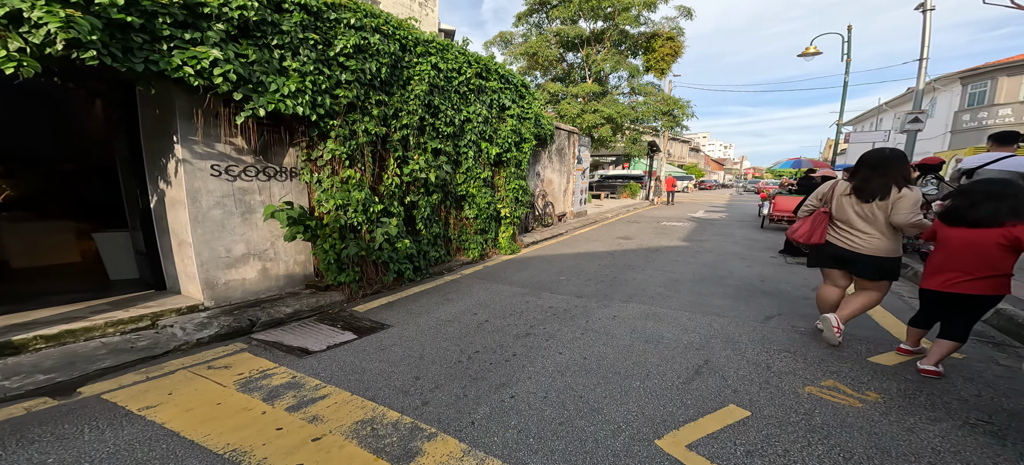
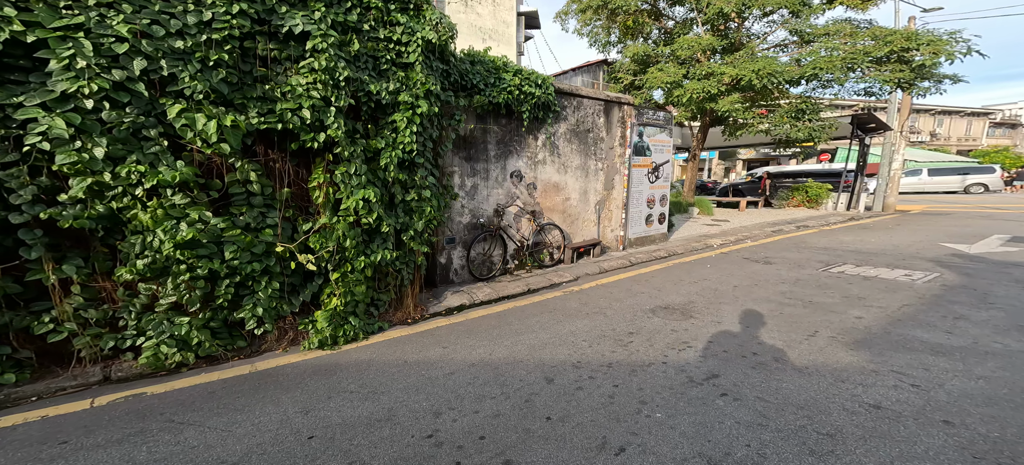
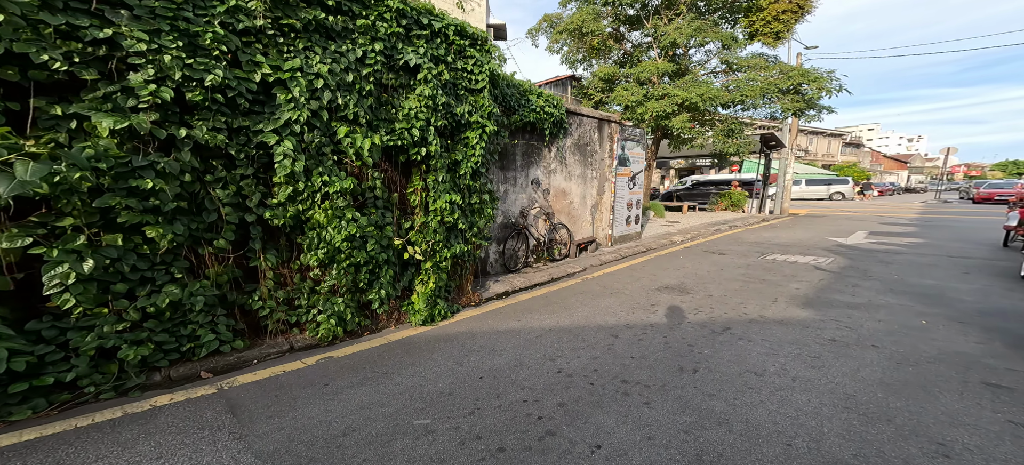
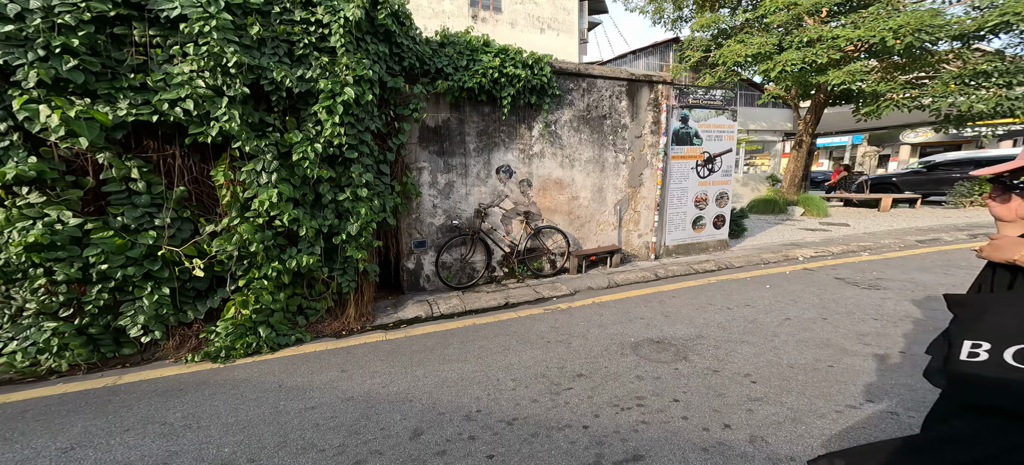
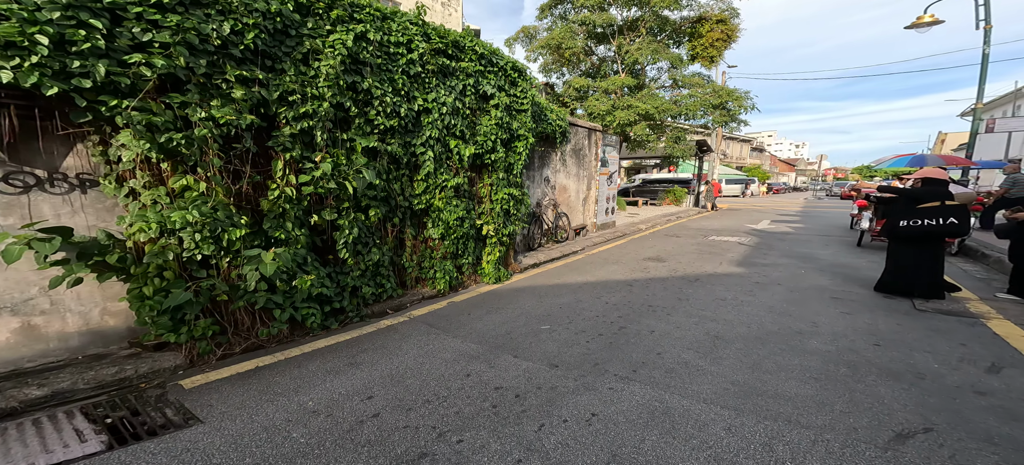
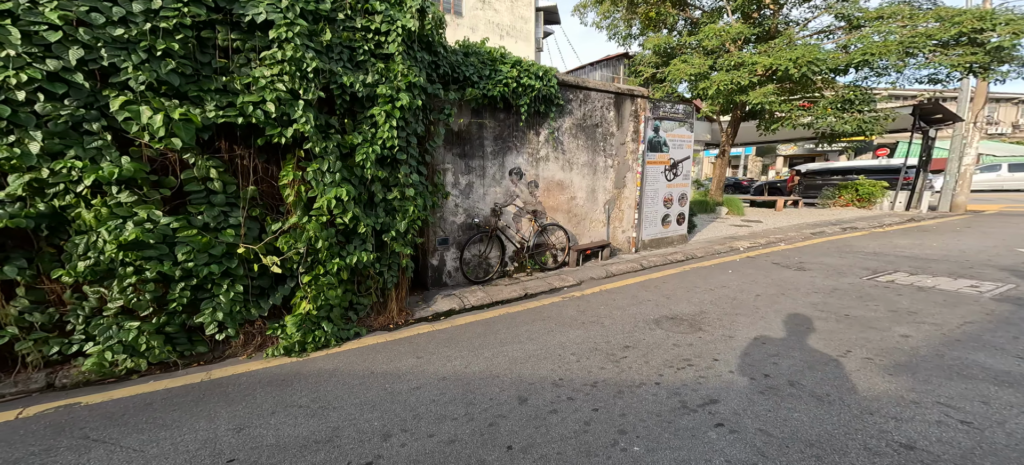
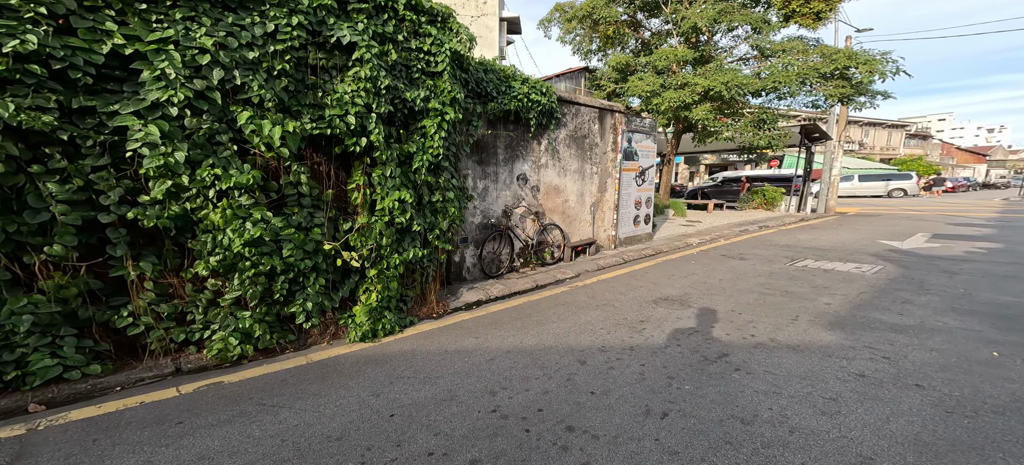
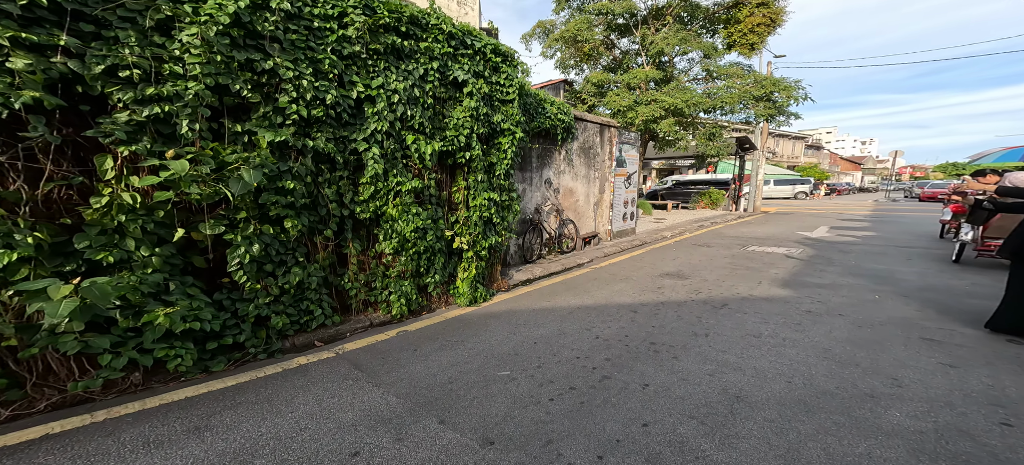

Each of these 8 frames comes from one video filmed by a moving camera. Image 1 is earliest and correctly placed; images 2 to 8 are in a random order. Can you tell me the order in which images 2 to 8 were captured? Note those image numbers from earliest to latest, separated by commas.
5, 8, 3, 7, 2, 6, 4
